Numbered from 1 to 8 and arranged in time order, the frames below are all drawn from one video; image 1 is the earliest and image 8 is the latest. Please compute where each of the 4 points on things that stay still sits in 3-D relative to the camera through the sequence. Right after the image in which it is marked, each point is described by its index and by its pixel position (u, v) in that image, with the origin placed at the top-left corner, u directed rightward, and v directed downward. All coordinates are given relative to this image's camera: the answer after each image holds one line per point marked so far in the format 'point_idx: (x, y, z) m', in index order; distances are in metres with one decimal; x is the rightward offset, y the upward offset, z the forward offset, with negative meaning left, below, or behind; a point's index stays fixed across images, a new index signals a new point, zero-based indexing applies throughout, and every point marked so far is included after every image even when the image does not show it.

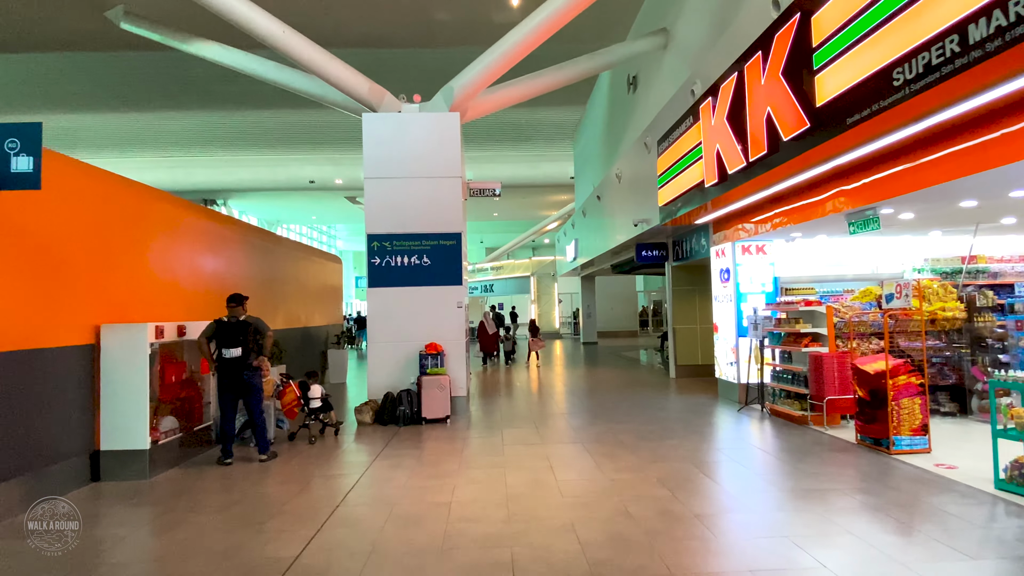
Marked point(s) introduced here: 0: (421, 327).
0: (-1.3, -0.6, +7.7) m
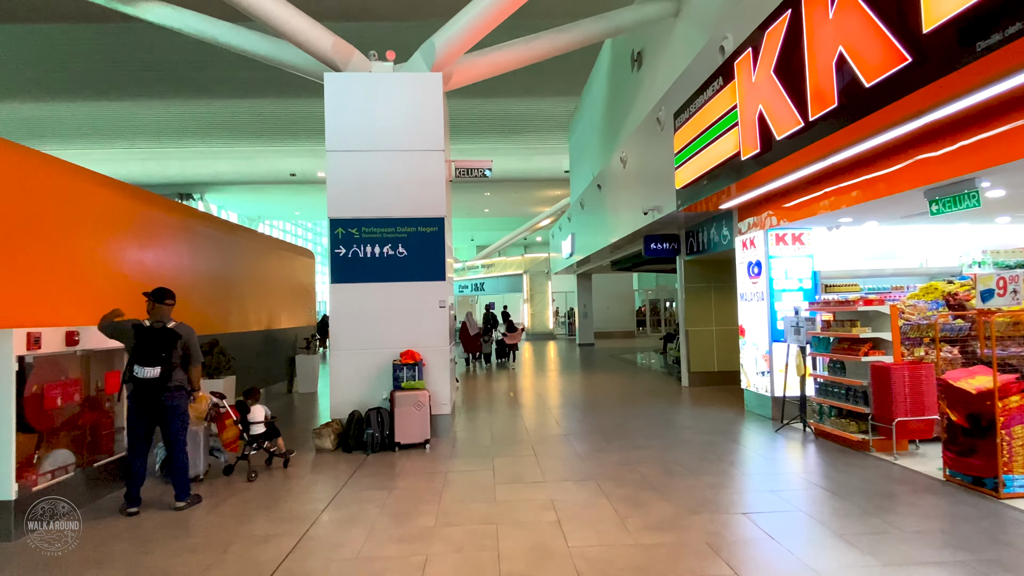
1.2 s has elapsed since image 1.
0: (-1.3, -0.5, +6.3) m
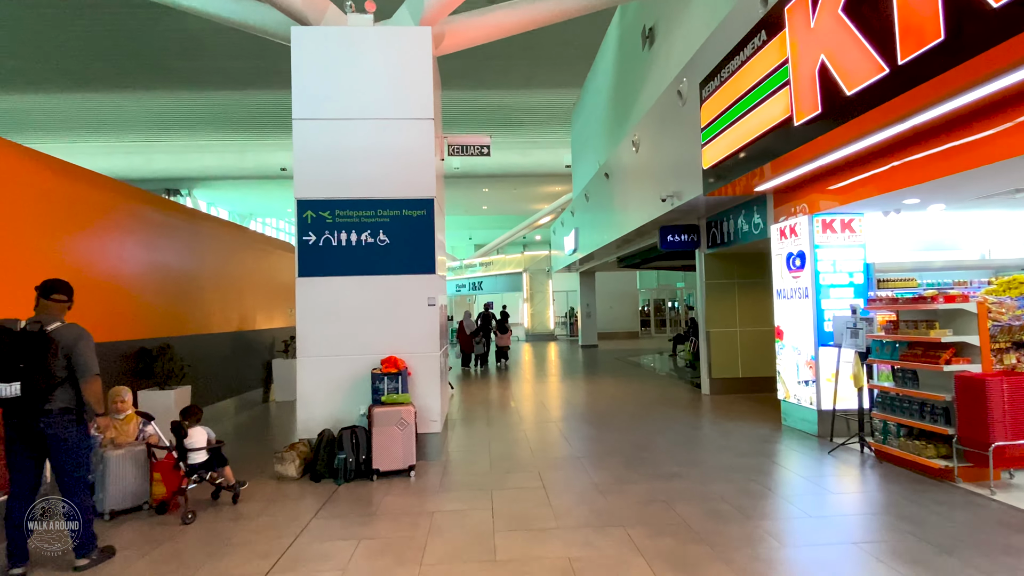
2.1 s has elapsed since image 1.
0: (-1.3, -0.5, +5.3) m
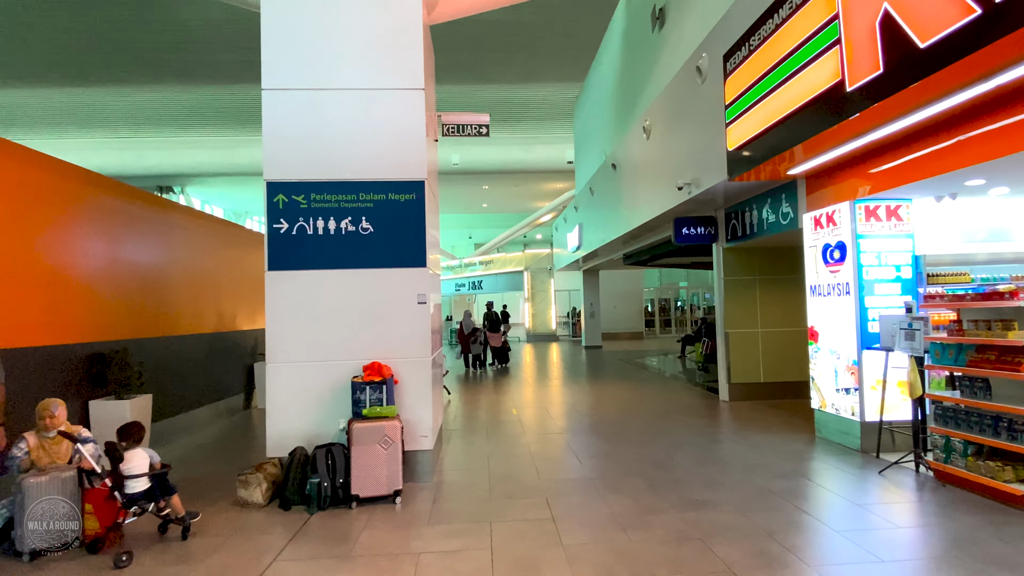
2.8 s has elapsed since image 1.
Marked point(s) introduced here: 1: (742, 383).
0: (-1.3, -0.4, +4.6) m
1: (+3.3, -1.4, +7.9) m
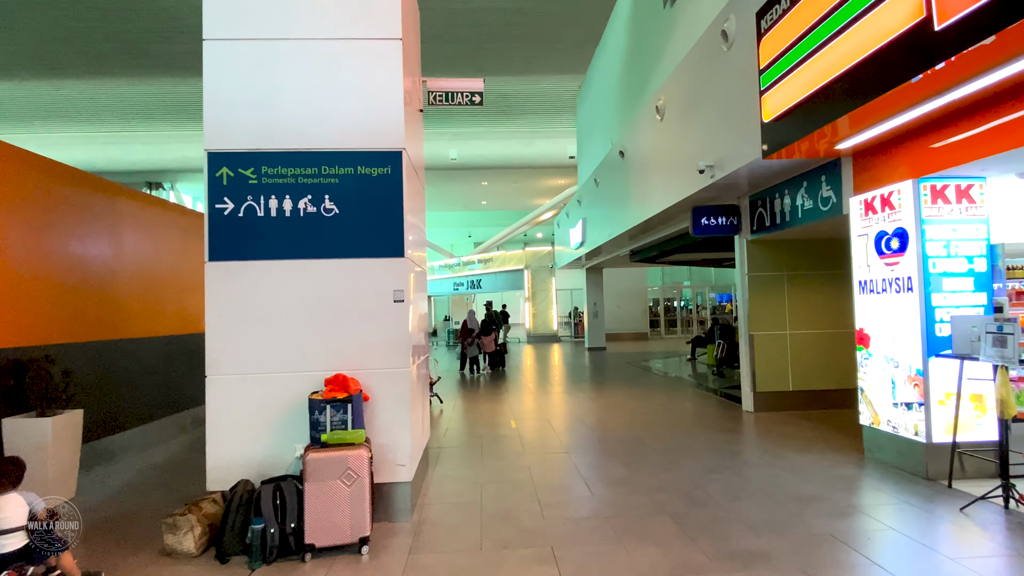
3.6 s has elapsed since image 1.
0: (-1.3, -0.4, +3.8) m
1: (+3.3, -1.3, +7.0) m
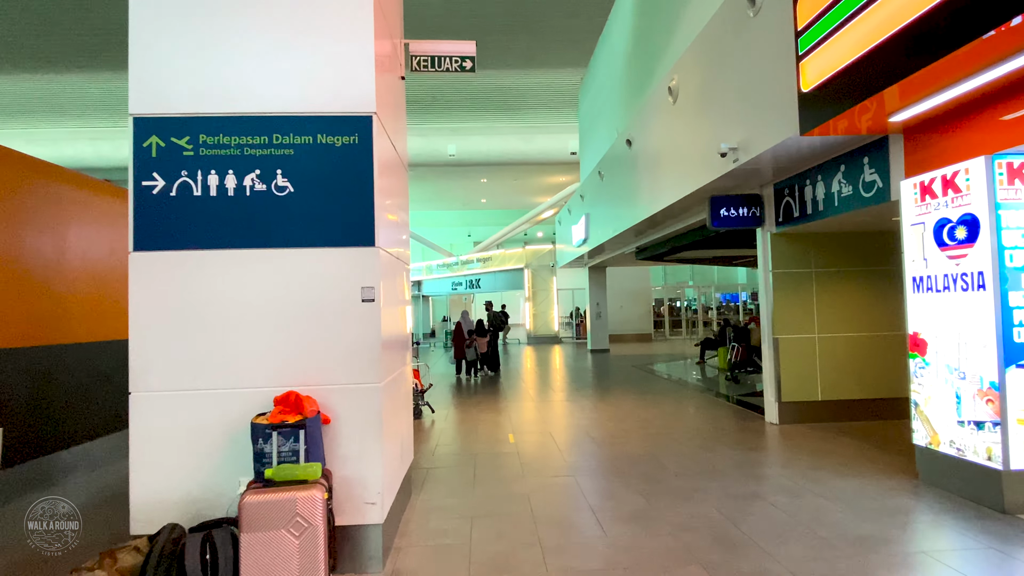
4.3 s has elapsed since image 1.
0: (-1.3, -0.4, +3.1) m
1: (+3.3, -1.3, +6.3) m
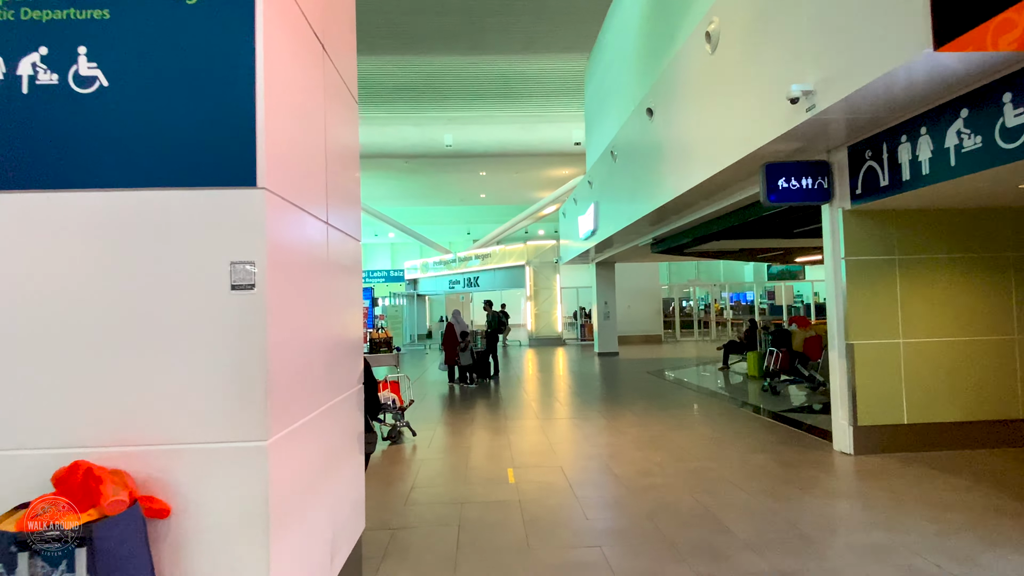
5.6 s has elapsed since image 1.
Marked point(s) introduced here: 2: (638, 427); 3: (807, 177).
0: (-1.3, -0.3, +1.7) m
1: (+3.3, -1.2, +4.9) m
2: (+1.5, -1.7, +6.4) m
3: (+2.7, +1.0, +5.1) m
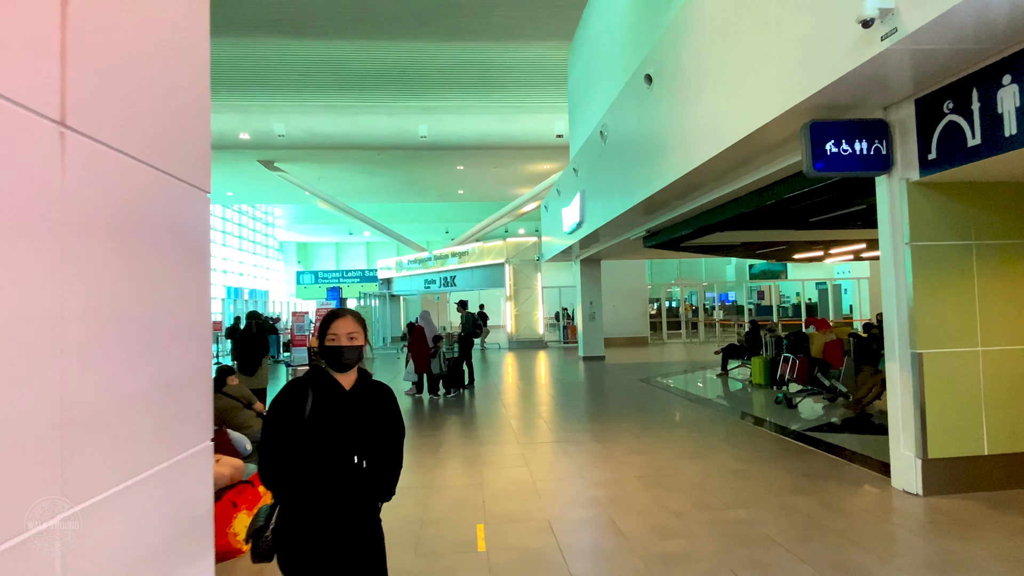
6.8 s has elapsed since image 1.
0: (-1.4, -0.2, +0.4) m
1: (+3.1, -1.2, +3.8) m
2: (+1.2, -1.6, +5.2) m
3: (+2.5, +1.1, +4.0) m
